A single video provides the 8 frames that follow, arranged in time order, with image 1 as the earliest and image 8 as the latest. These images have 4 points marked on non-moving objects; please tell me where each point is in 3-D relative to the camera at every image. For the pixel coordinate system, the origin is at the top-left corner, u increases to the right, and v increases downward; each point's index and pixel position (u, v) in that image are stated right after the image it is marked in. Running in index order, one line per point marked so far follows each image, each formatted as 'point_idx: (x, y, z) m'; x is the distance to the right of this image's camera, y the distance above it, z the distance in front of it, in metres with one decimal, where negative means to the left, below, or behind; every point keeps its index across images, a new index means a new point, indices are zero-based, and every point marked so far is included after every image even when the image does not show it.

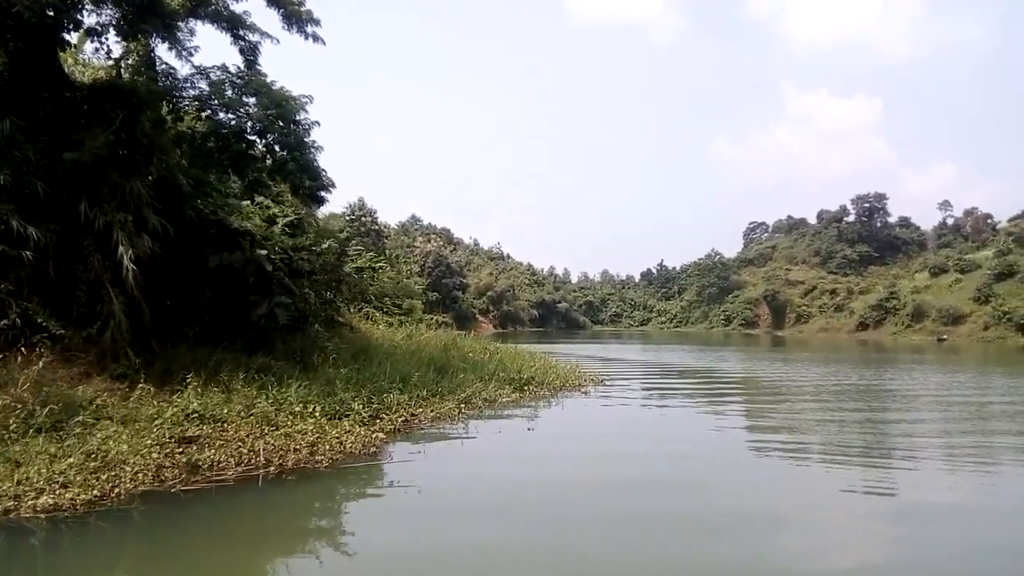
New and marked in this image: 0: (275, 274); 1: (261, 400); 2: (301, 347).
0: (-3.1, +0.2, +9.5) m
1: (-2.6, -1.2, +7.4) m
2: (-2.8, -0.8, +9.7) m
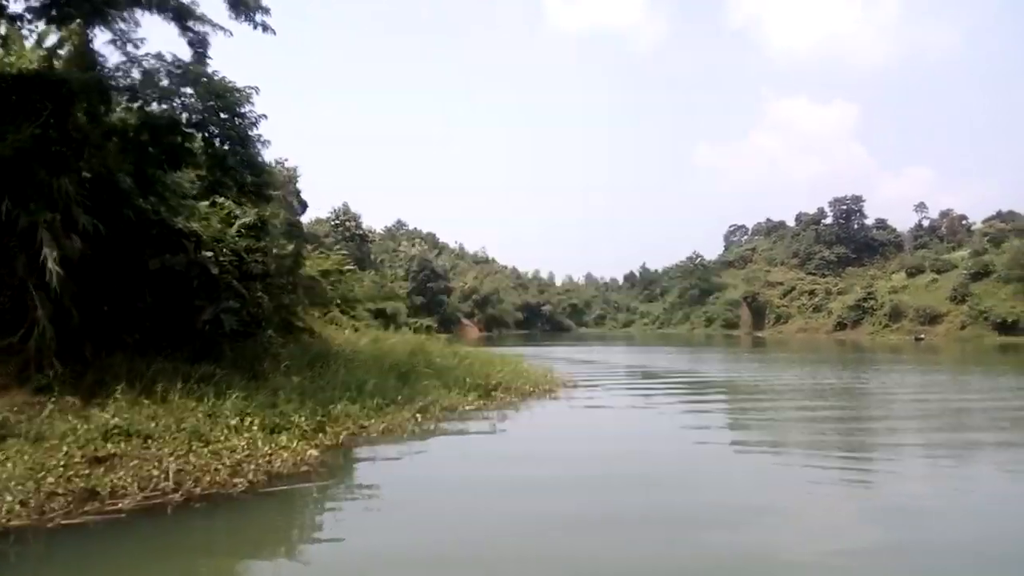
0: (-3.6, +0.1, +8.9) m
1: (-3.0, -1.2, +6.9) m
2: (-3.3, -0.9, +9.1) m
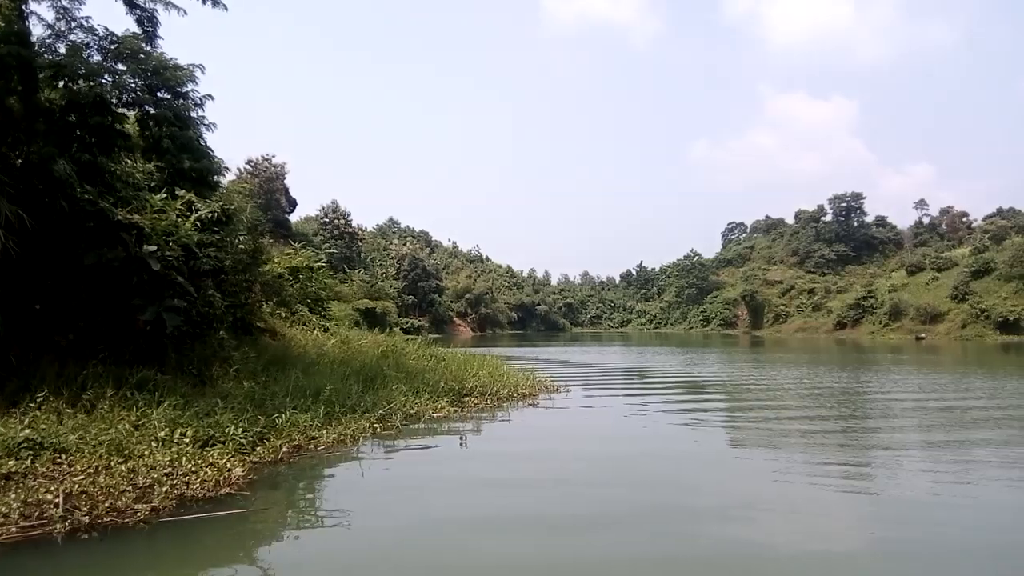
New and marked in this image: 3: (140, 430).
0: (-3.9, +0.2, +8.2) m
1: (-3.4, -1.2, +6.2) m
2: (-3.7, -0.8, +8.4) m
3: (-3.2, -1.2, +6.2) m
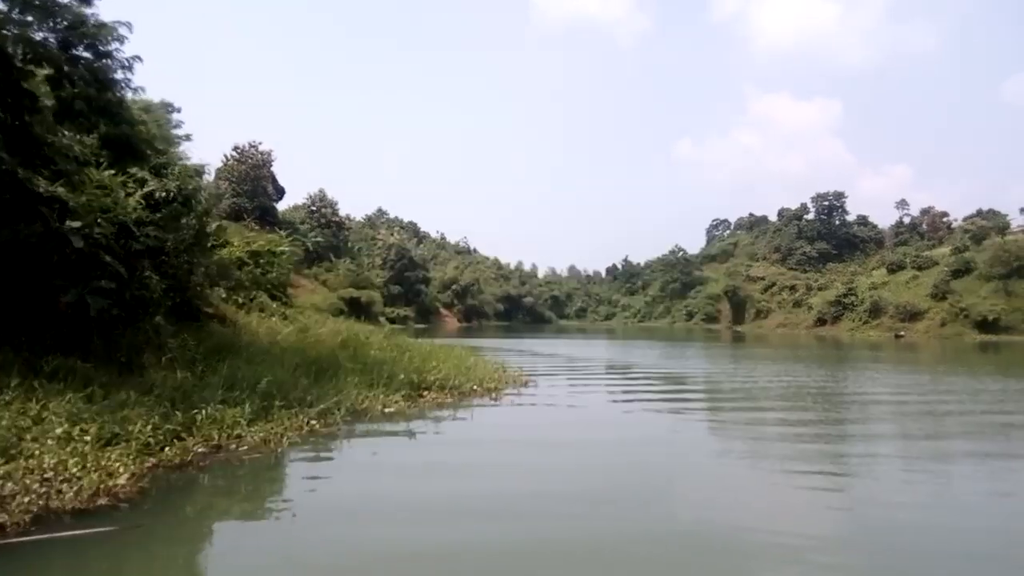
0: (-4.4, +0.4, +7.6) m
1: (-3.8, -1.0, +5.6) m
2: (-4.1, -0.6, +7.8) m
3: (-3.6, -1.0, +5.6) m
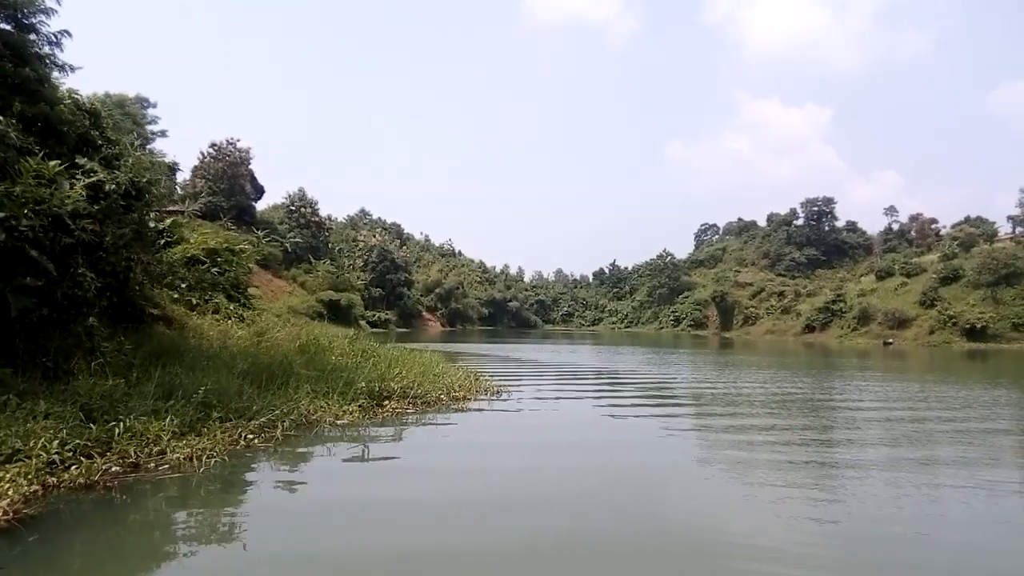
0: (-4.7, +0.4, +6.9) m
1: (-4.1, -1.0, +4.8) m
2: (-4.5, -0.6, +7.0) m
3: (-3.9, -1.0, +4.9) m
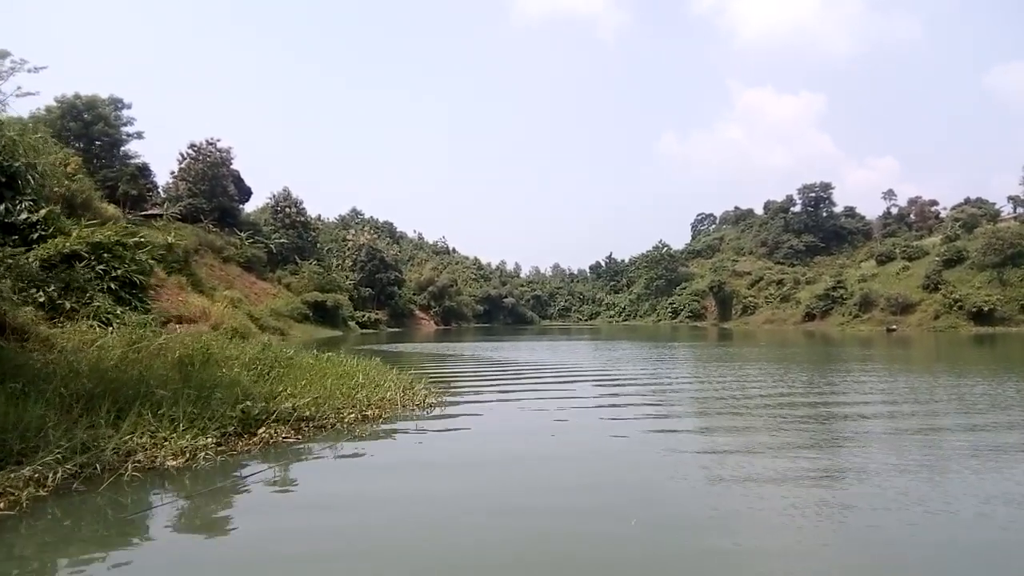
0: (-5.5, +0.4, +5.0) m
1: (-4.9, -1.0, +3.0) m
2: (-5.3, -0.6, +5.2) m
3: (-4.7, -1.0, +3.0) m
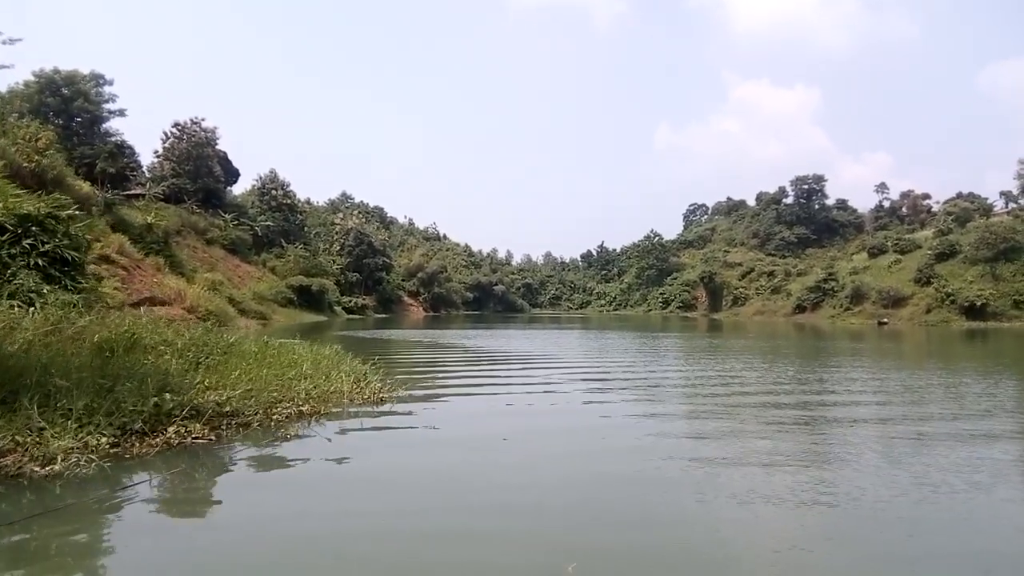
0: (-5.9, +0.6, +4.1) m
1: (-5.2, -0.8, +2.1) m
2: (-5.6, -0.4, +4.3) m
3: (-5.1, -0.9, +2.2) m
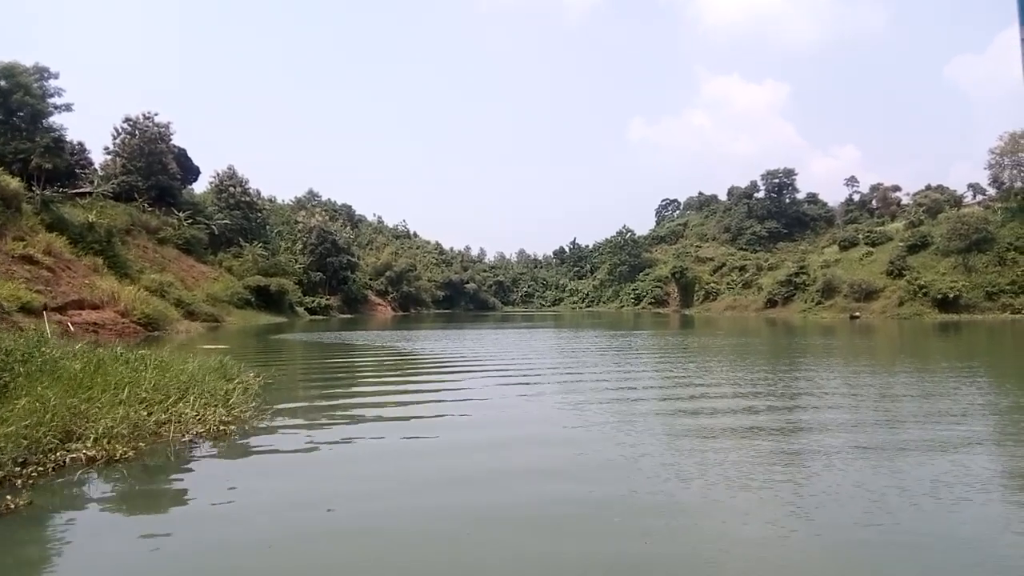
0: (-6.7, +0.5, +2.2) m
1: (-6.0, -0.9, +0.2) m
2: (-6.4, -0.5, +2.4) m
3: (-5.8, -0.9, +0.3) m
